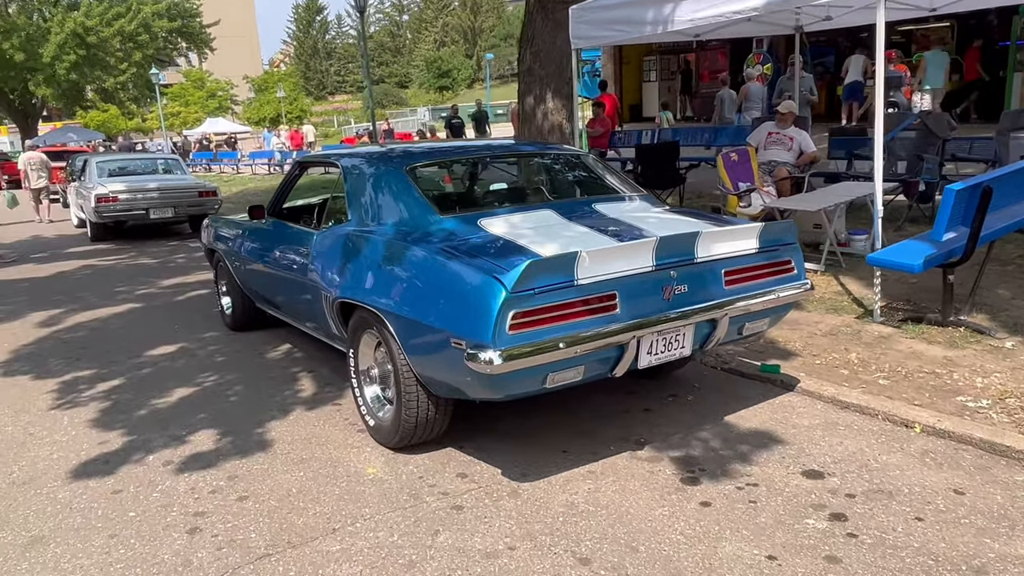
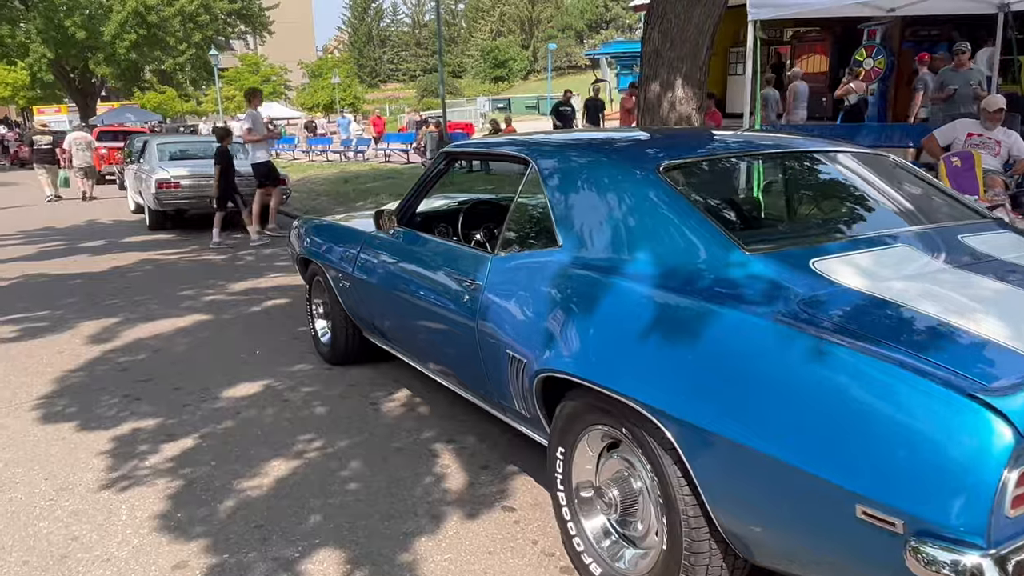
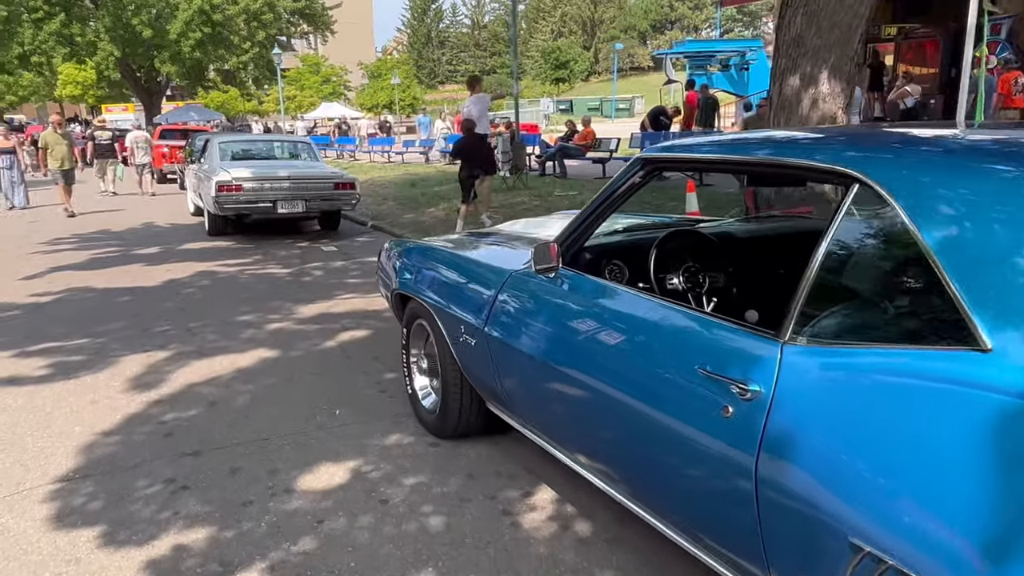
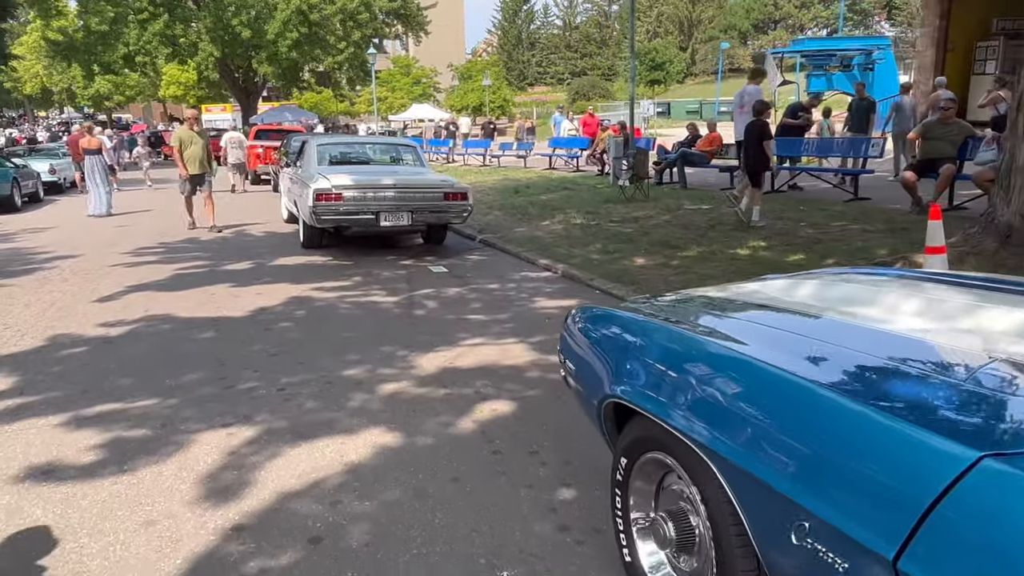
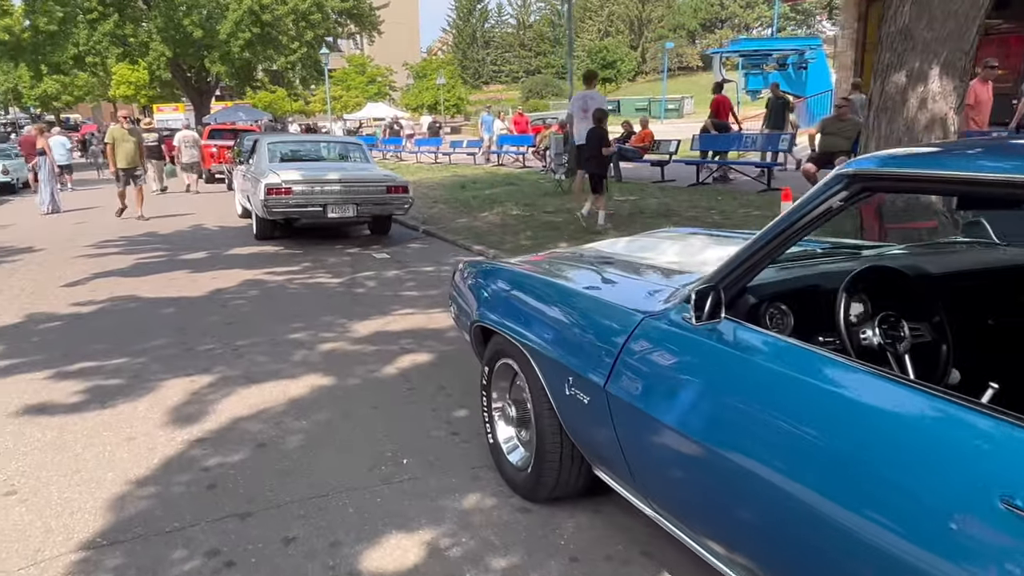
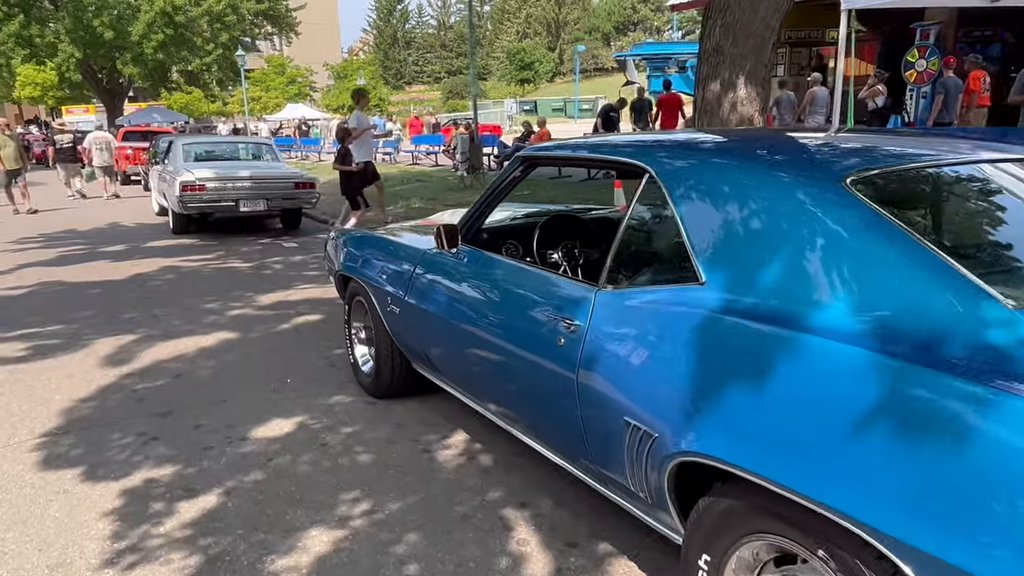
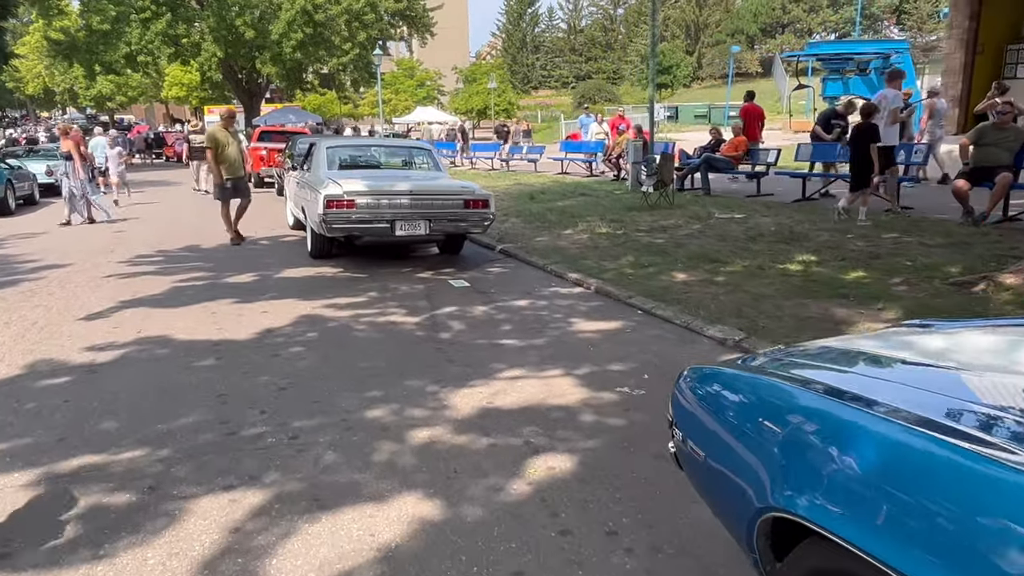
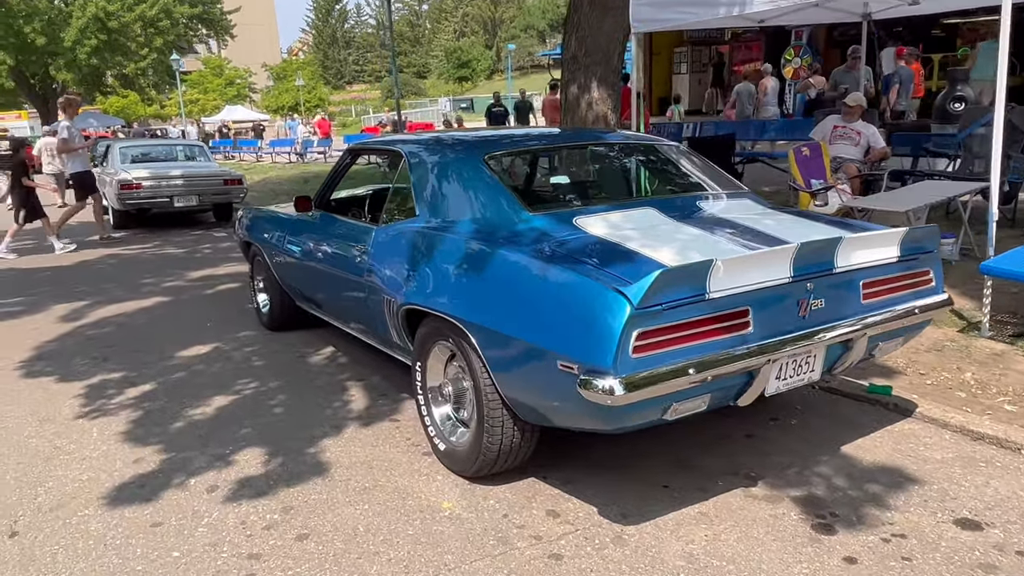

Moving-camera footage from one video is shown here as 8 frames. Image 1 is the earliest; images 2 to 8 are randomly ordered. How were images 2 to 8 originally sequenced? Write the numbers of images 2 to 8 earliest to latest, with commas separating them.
8, 2, 6, 3, 5, 4, 7
